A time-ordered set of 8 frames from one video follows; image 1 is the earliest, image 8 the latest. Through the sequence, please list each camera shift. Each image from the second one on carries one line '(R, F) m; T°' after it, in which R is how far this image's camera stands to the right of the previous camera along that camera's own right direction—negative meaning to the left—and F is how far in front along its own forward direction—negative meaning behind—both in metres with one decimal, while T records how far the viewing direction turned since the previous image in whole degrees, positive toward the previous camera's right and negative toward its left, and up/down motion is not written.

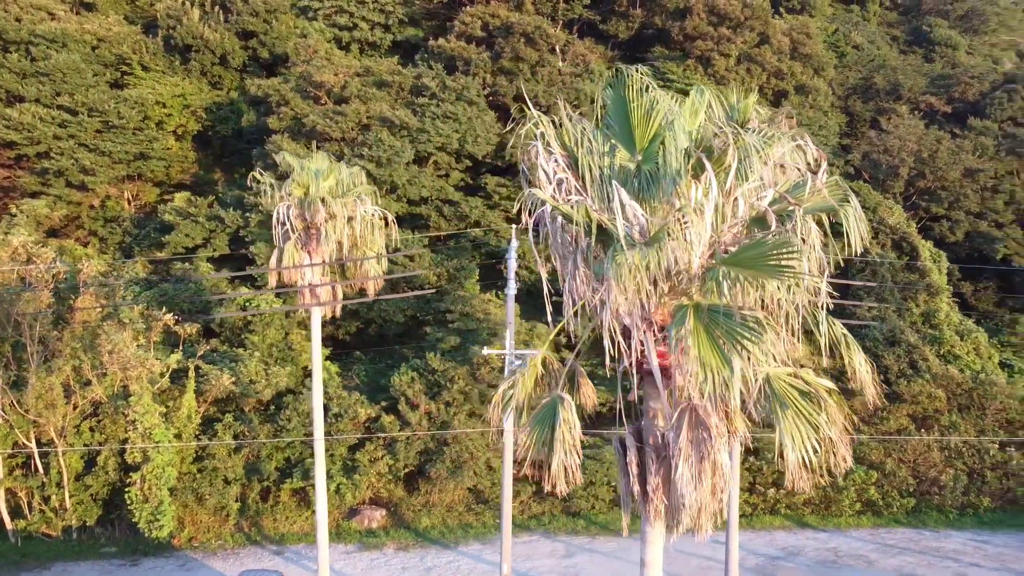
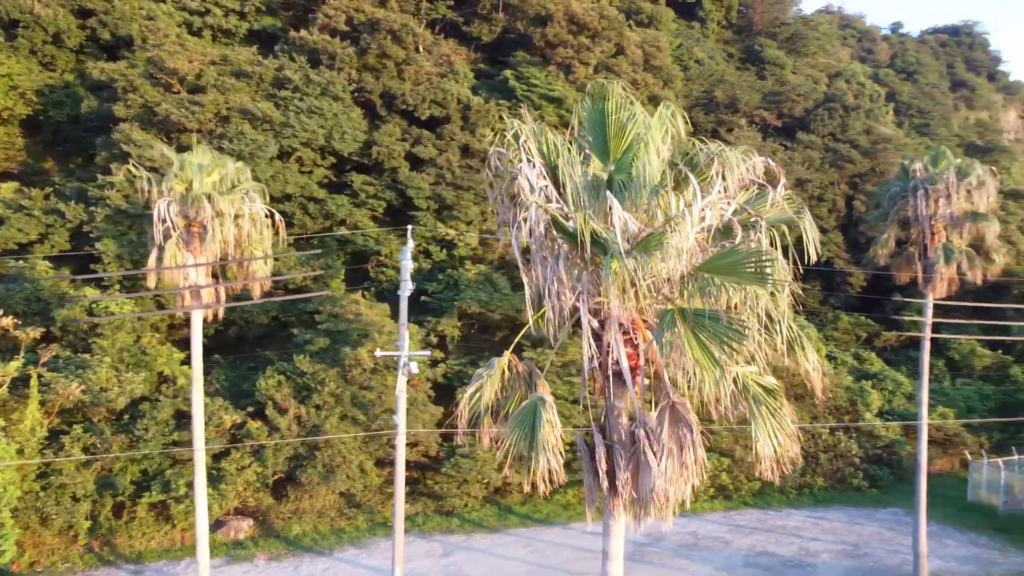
(-0.7, 0.0) m; +11°
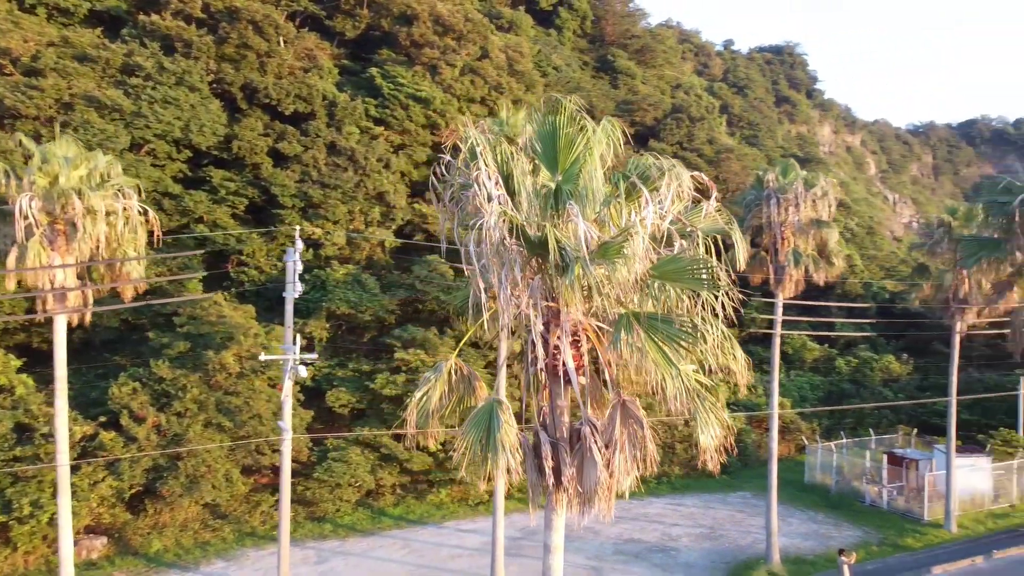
(-0.6, -0.1) m; +11°
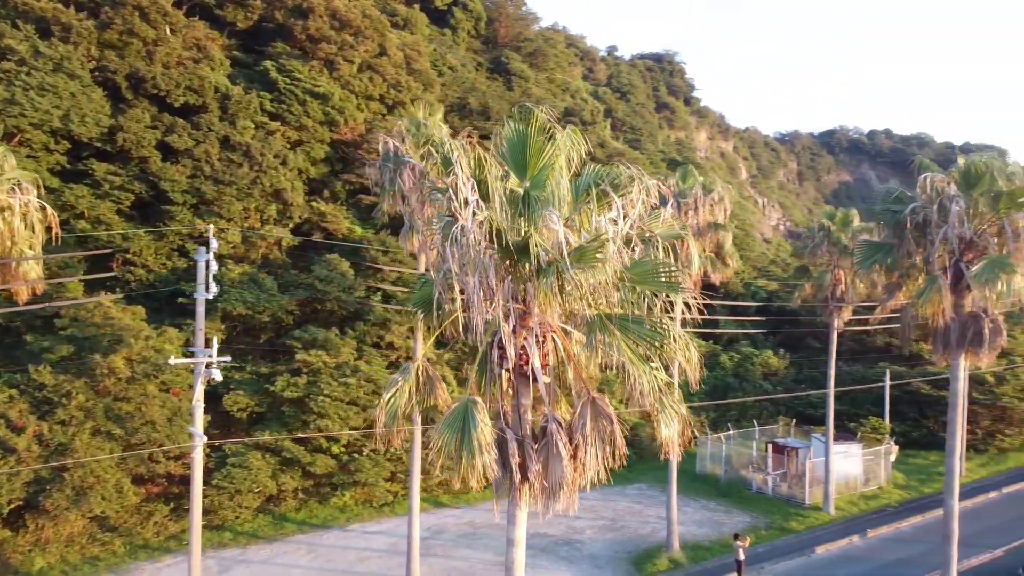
(-0.5, -0.1) m; +8°
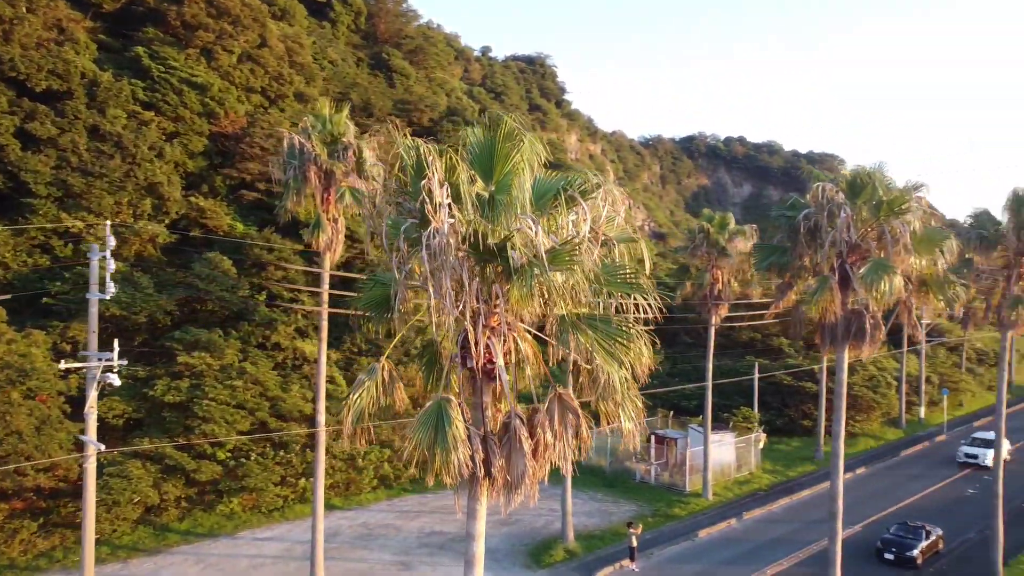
(-0.6, -0.1) m; +9°
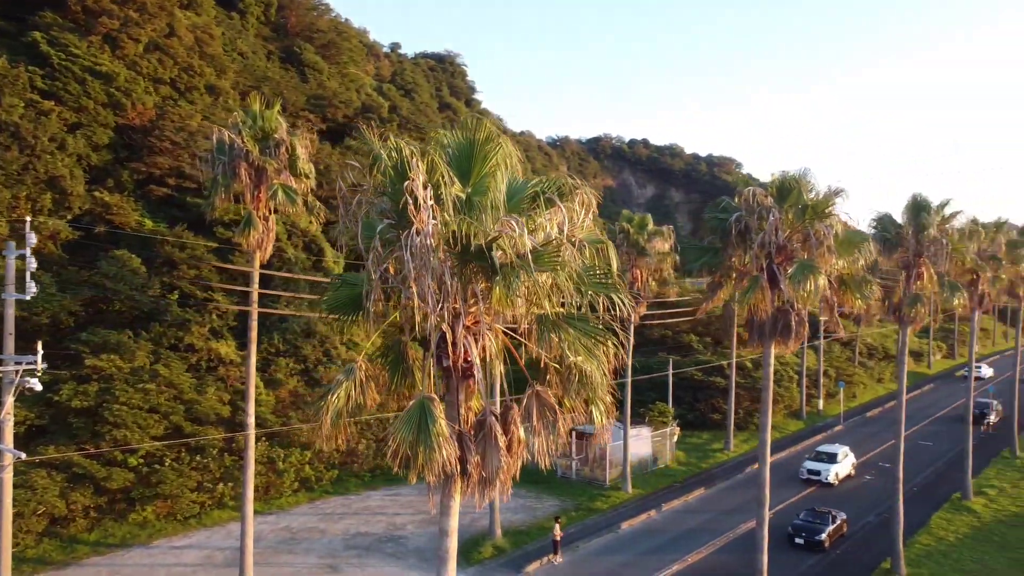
(-0.4, -0.1) m; +7°
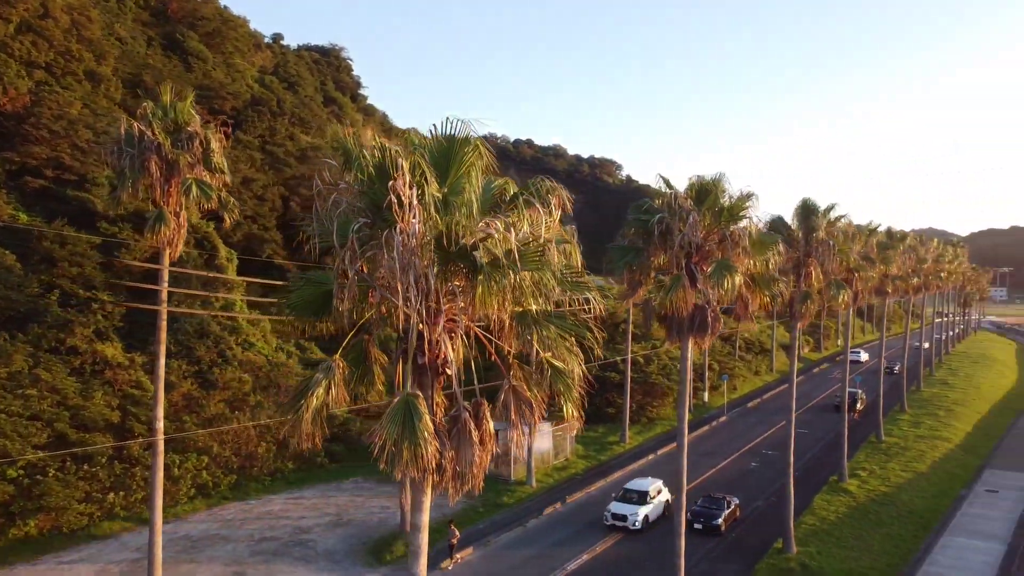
(-0.6, -0.1) m; +8°
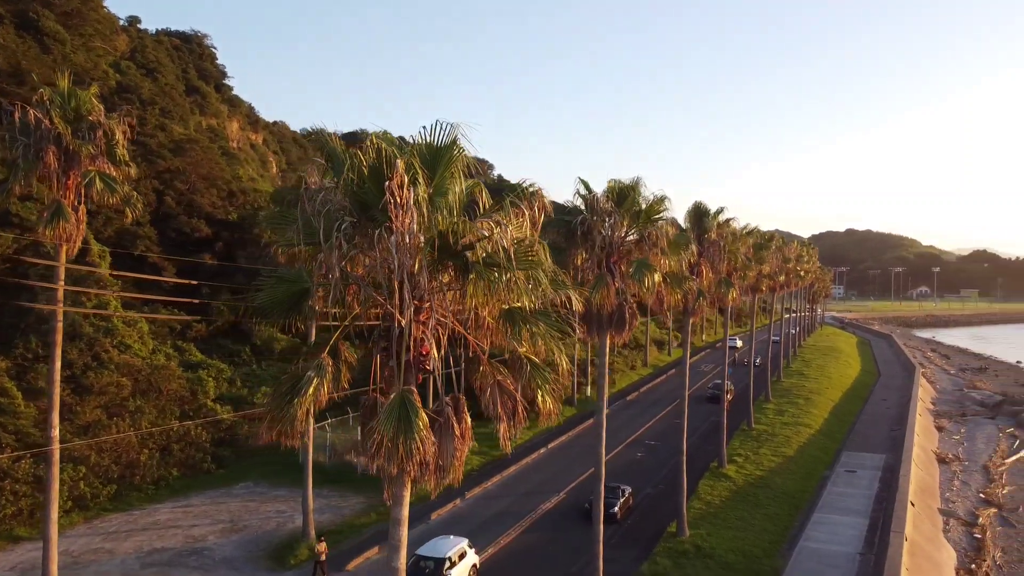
(-0.7, -0.1) m; +9°
